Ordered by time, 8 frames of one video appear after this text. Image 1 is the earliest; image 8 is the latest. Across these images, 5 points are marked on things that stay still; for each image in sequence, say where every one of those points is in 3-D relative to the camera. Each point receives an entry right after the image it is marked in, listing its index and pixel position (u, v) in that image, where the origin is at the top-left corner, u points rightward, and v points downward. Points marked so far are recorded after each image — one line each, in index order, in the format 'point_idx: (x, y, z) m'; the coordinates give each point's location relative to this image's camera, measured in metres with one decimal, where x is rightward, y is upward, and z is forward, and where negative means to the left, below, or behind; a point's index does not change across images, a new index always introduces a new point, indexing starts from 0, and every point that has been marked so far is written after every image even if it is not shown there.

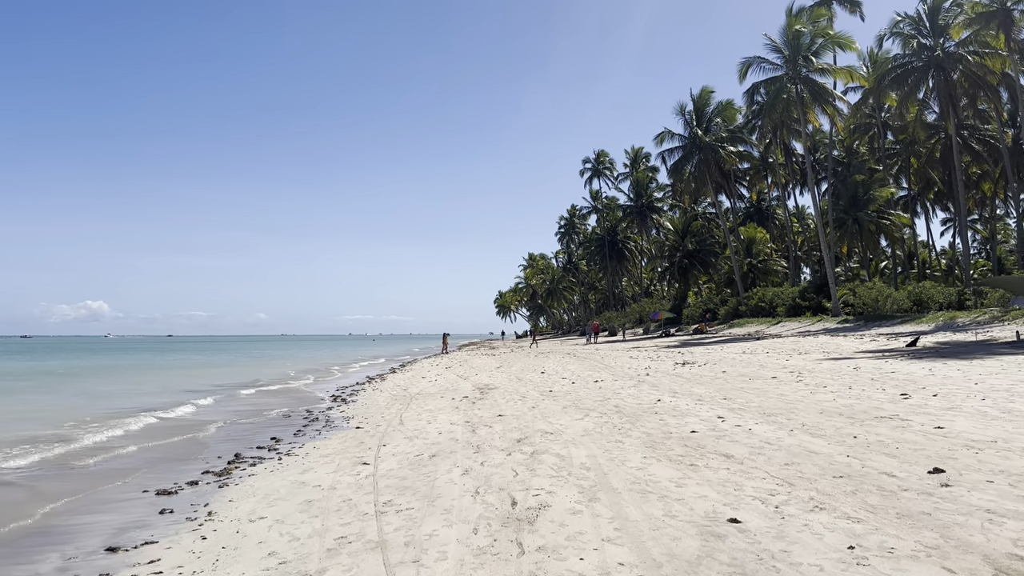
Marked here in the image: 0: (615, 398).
0: (+1.5, -1.7, +12.5) m
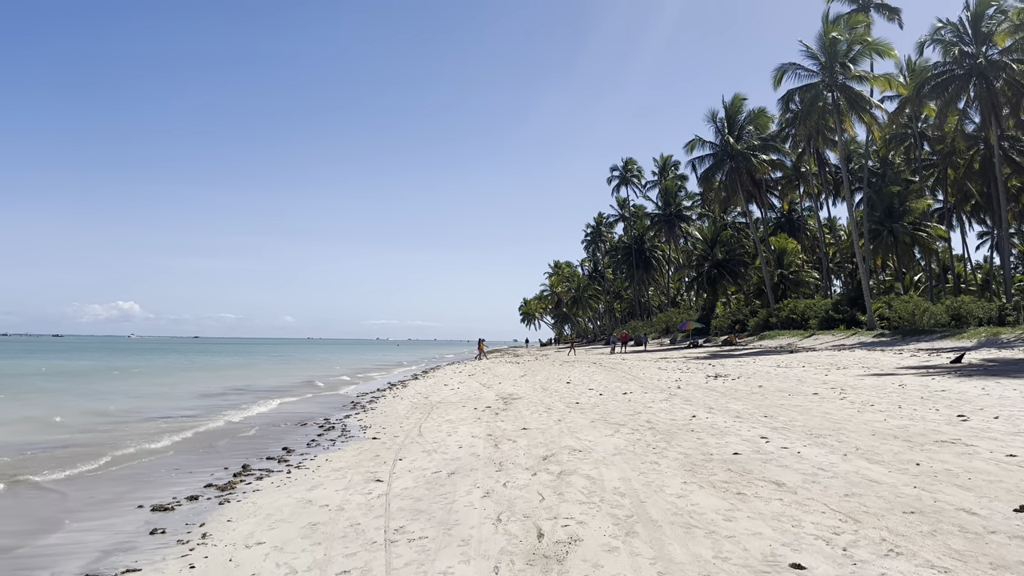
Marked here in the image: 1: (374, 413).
0: (+1.9, -1.8, +11.8) m
1: (-2.4, -2.2, +14.7) m
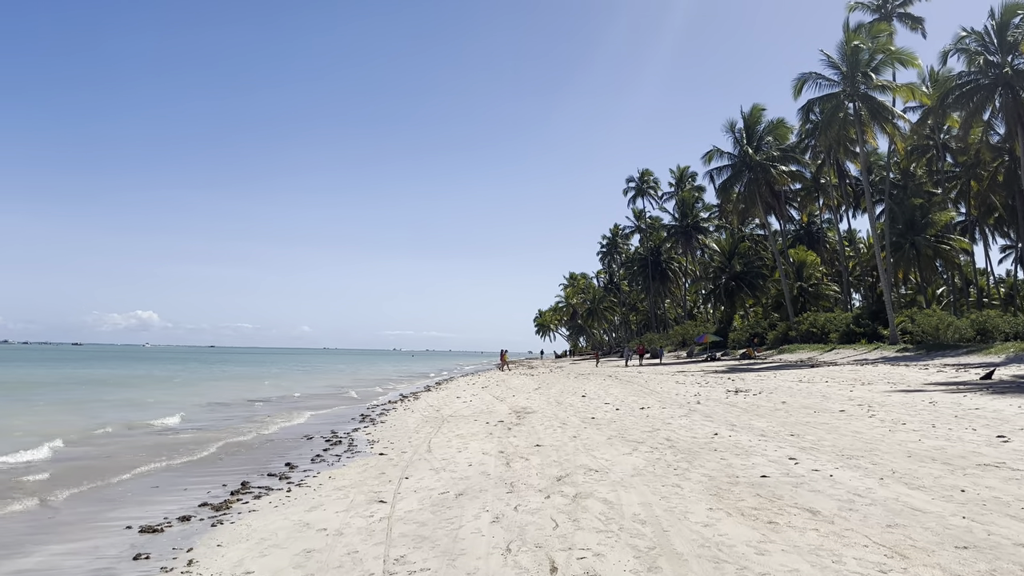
0: (+2.1, -1.9, +11.2) m
1: (-2.2, -2.4, +14.3) m
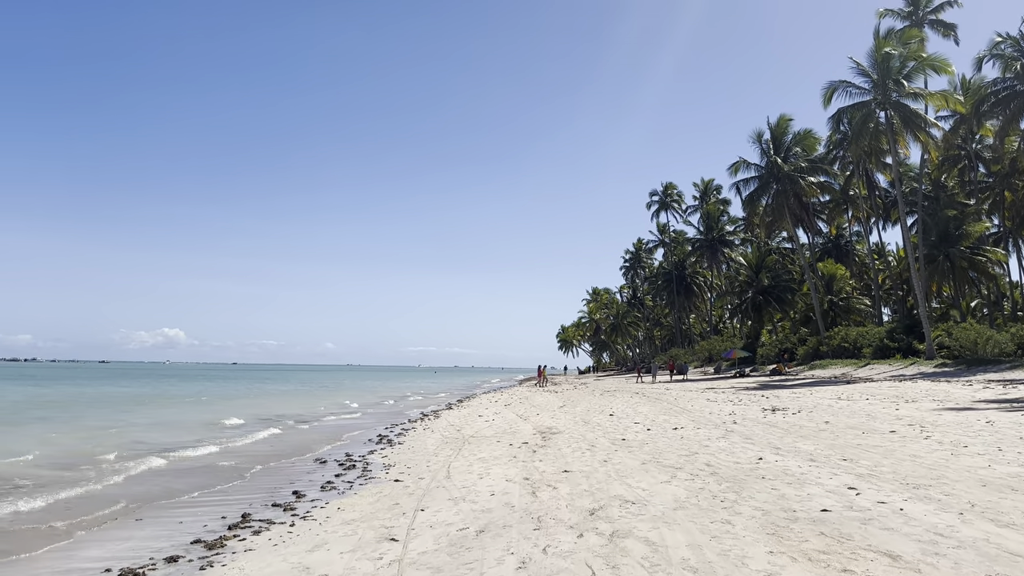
0: (+2.4, -2.1, +10.4) m
1: (-1.8, -2.6, +13.5) m
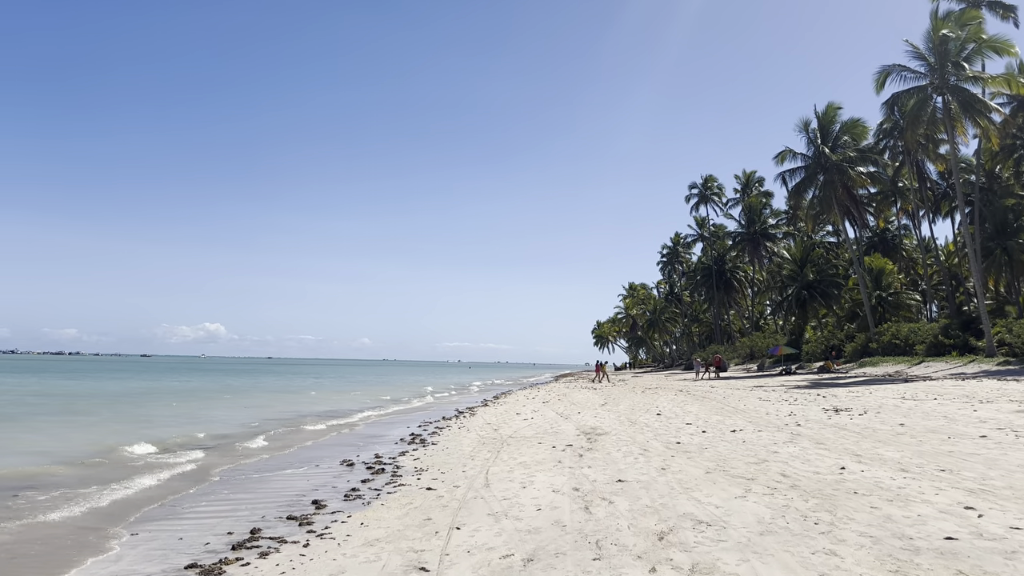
0: (+2.9, -1.9, +9.2) m
1: (-1.2, -2.4, +12.5) m
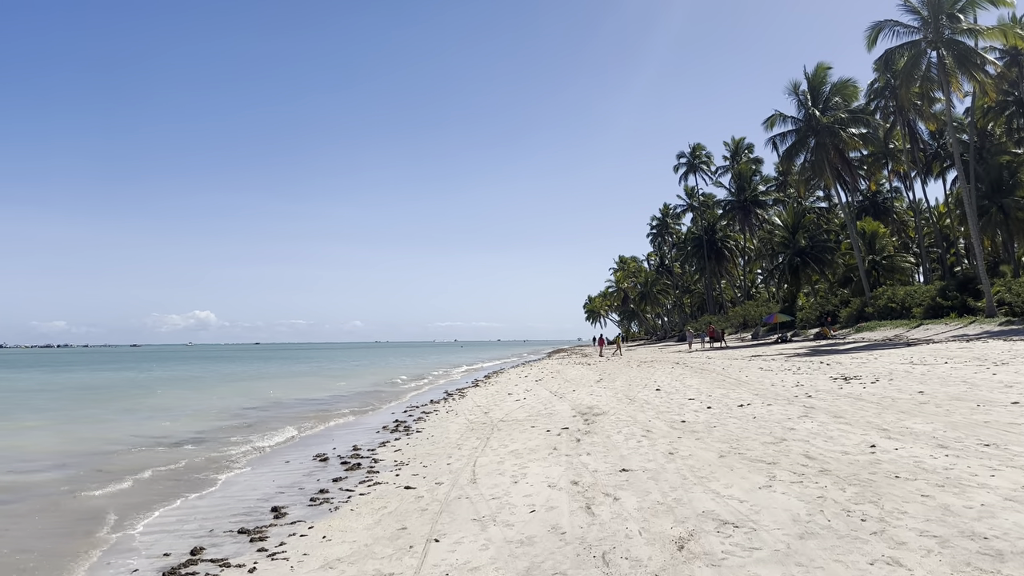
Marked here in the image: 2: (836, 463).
0: (+2.8, -1.5, +8.2) m
1: (-1.3, -2.0, +11.5) m
2: (+2.7, -1.5, +7.1) m
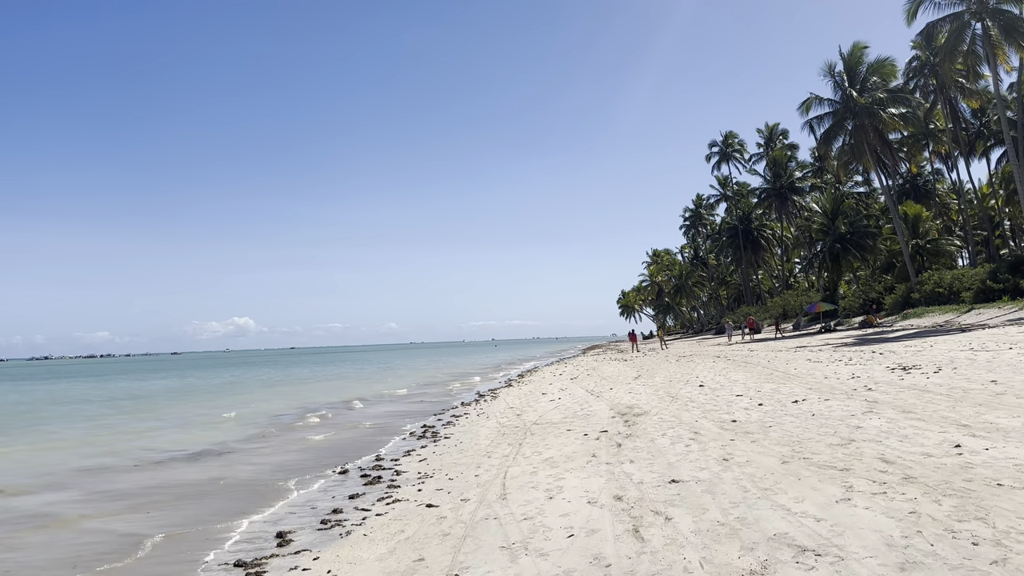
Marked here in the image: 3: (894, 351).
0: (+3.1, -1.3, +7.3) m
1: (-0.8, -2.0, +10.7) m
2: (+3.0, -1.3, +6.2) m
3: (+8.7, -1.4, +19.2) m
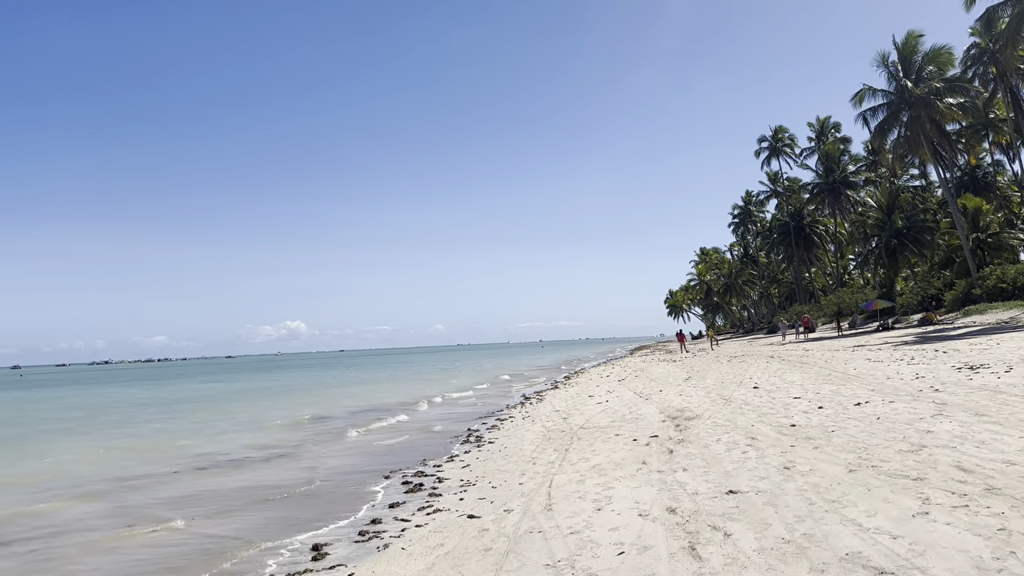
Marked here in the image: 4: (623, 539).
0: (+3.5, -1.3, +6.7) m
1: (-0.3, -2.0, +10.4) m
2: (+3.3, -1.3, +5.7) m
3: (+9.7, -1.3, +18.4) m
4: (+0.7, -1.5, +5.0) m
